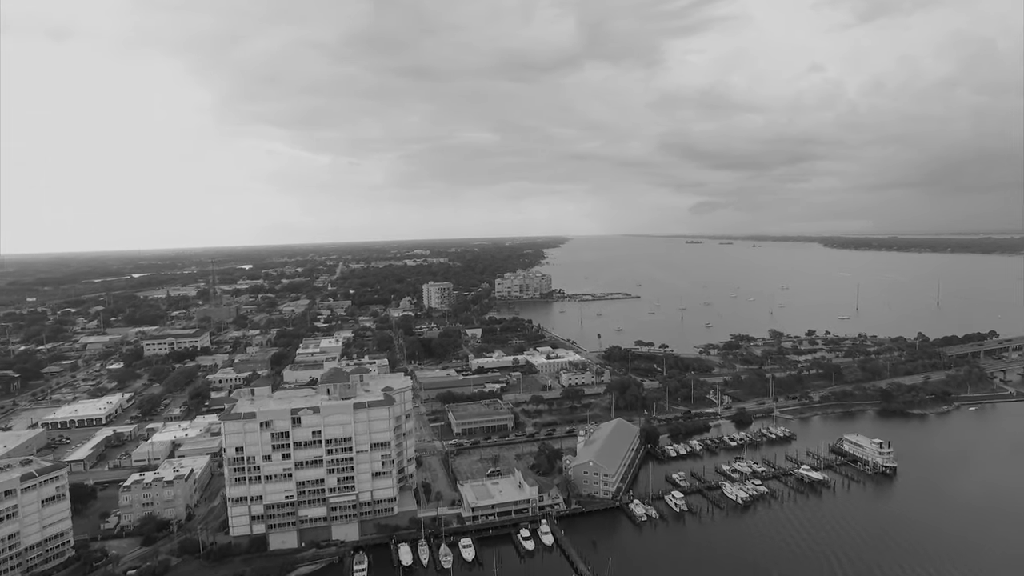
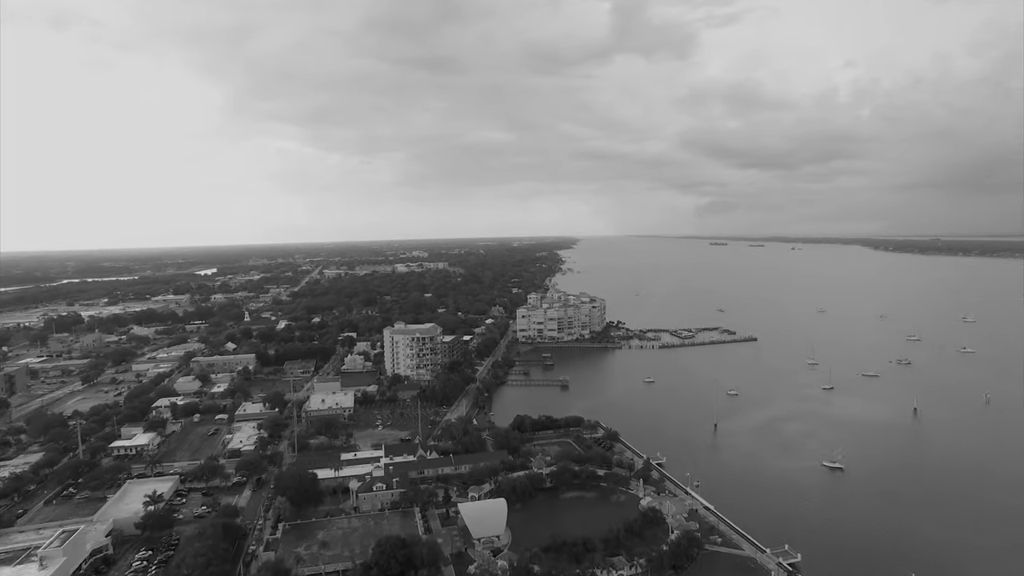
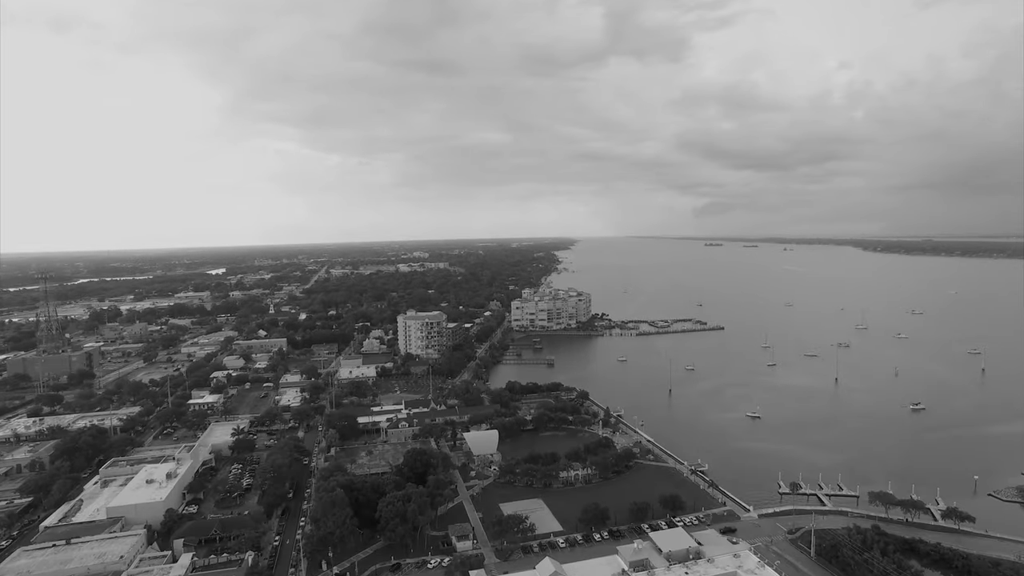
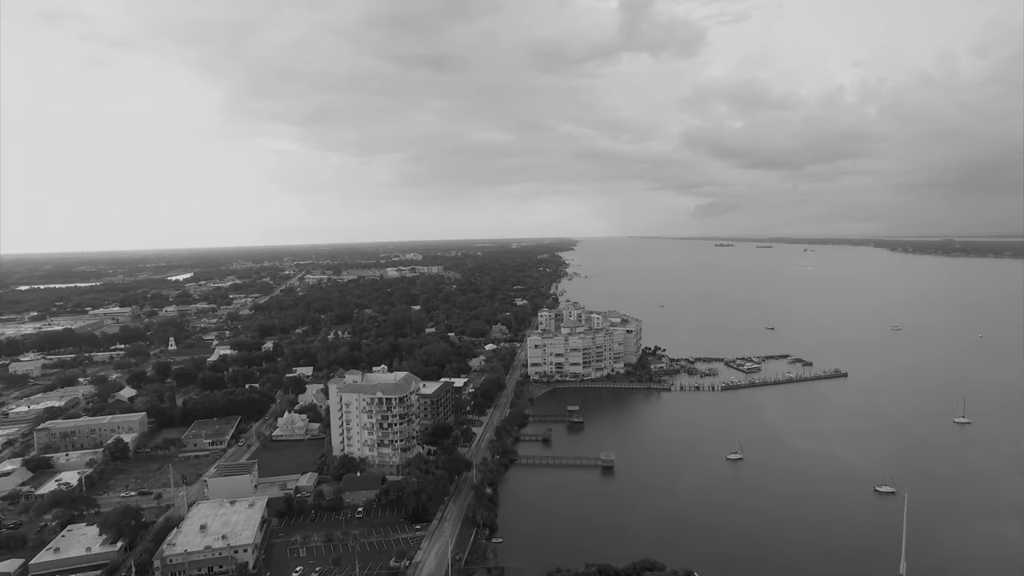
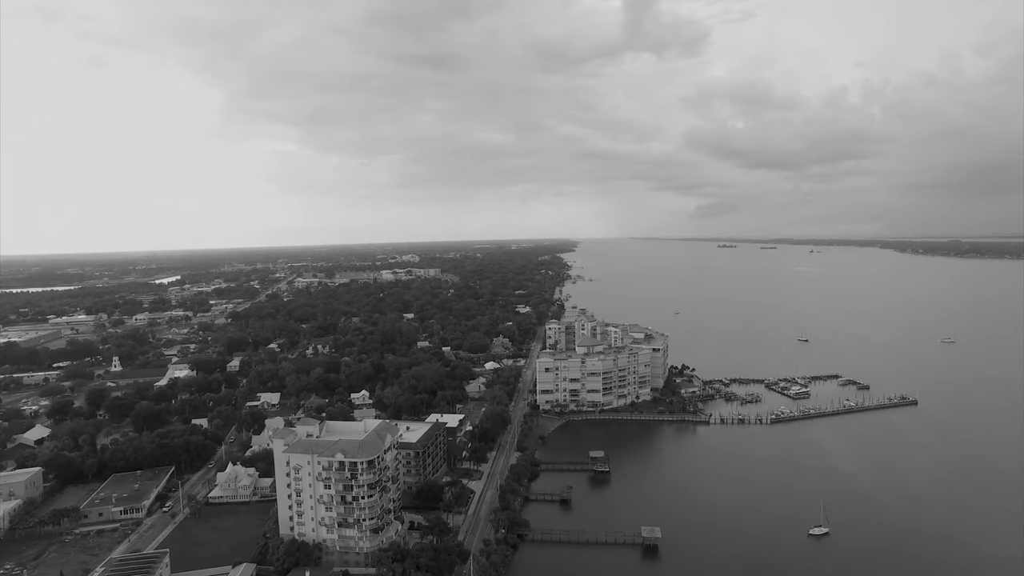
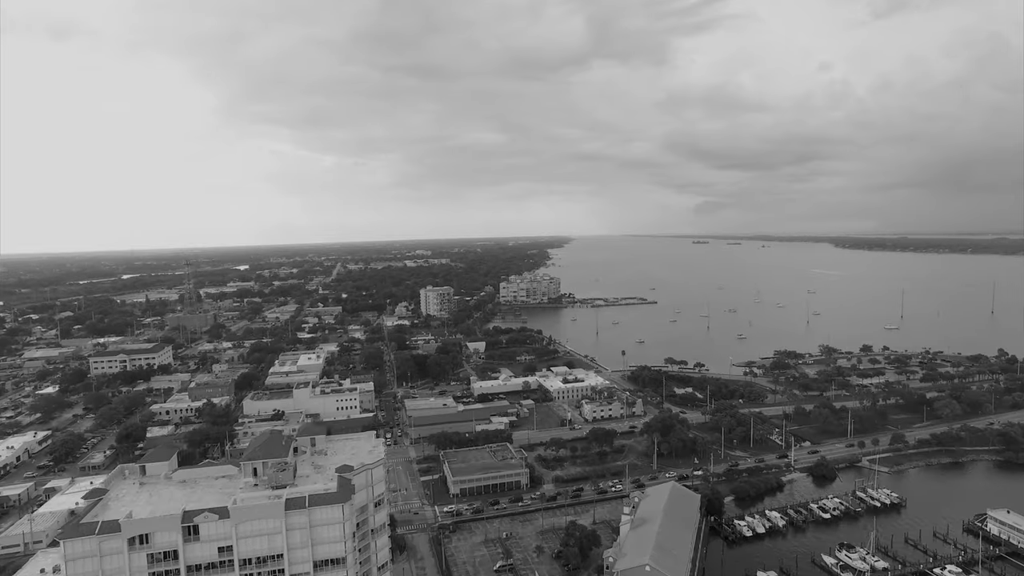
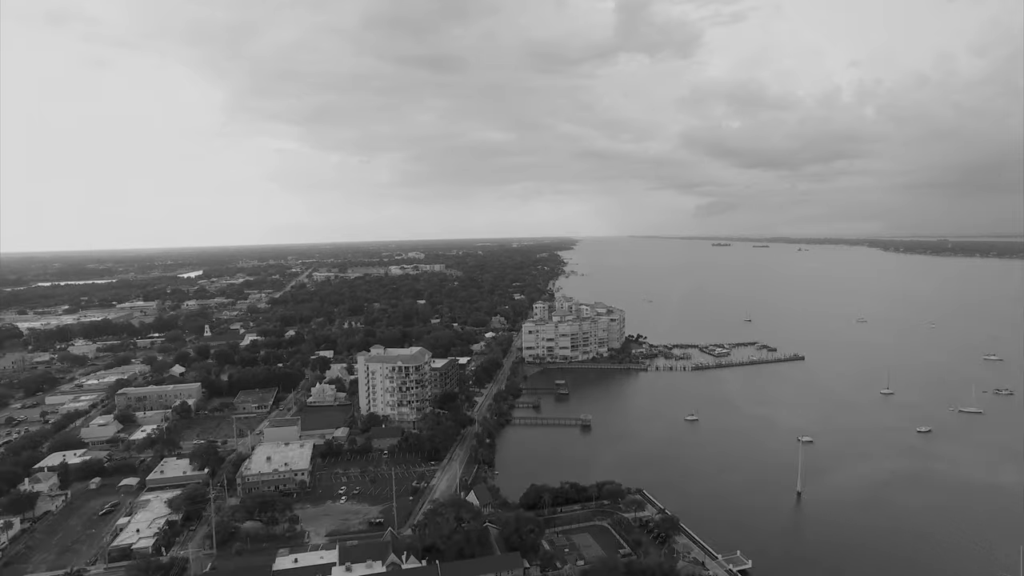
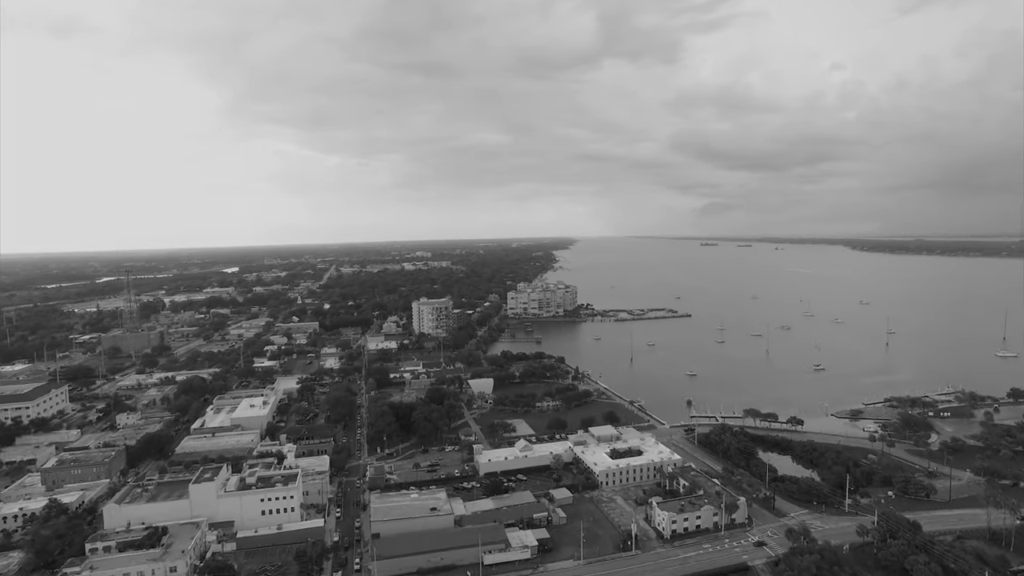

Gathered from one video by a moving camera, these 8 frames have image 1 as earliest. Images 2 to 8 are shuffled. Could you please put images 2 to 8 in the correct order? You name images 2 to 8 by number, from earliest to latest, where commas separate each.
6, 8, 3, 2, 7, 4, 5
